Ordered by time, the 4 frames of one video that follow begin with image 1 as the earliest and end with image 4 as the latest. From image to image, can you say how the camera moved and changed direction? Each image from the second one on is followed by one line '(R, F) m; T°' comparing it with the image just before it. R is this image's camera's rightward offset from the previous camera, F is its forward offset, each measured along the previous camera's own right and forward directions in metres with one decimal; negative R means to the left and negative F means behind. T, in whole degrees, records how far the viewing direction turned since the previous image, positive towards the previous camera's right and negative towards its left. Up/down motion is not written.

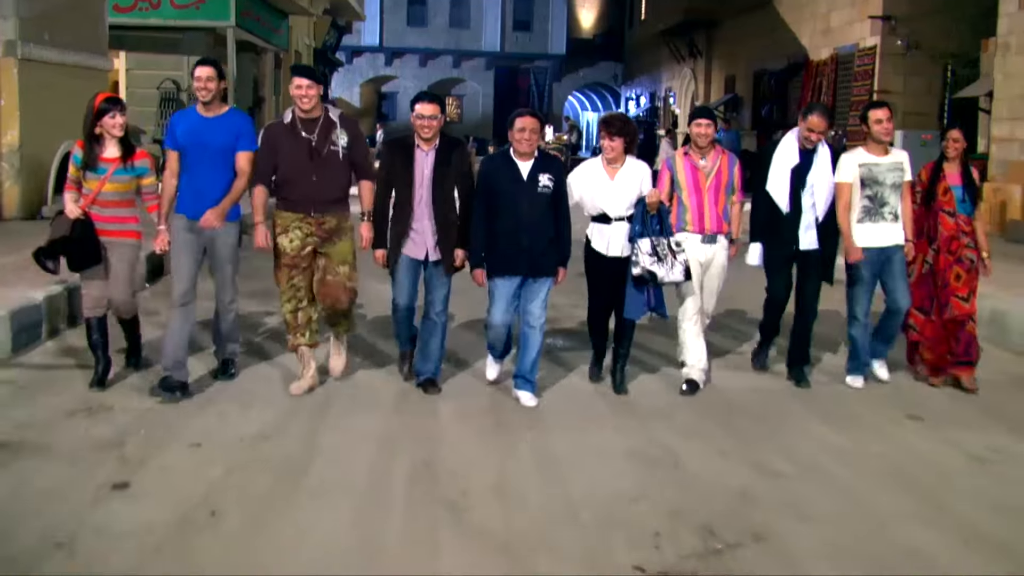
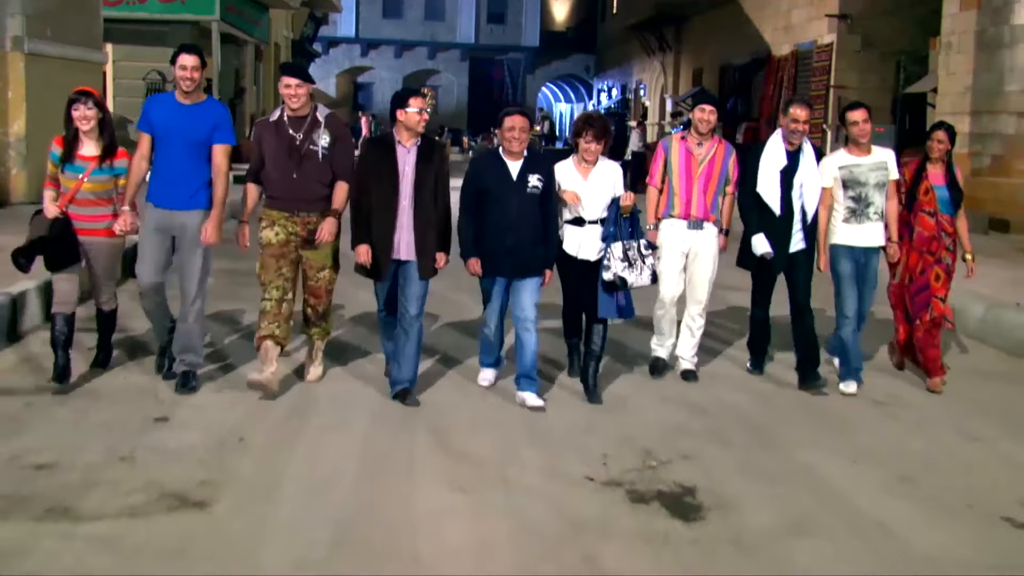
(0.0, -0.9) m; +1°
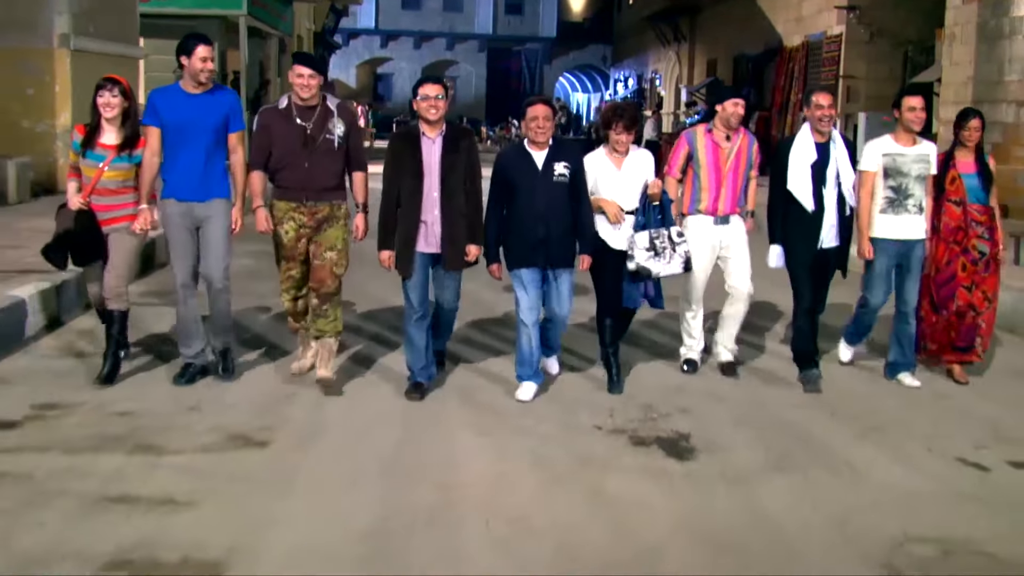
(0.0, -0.7) m; -1°
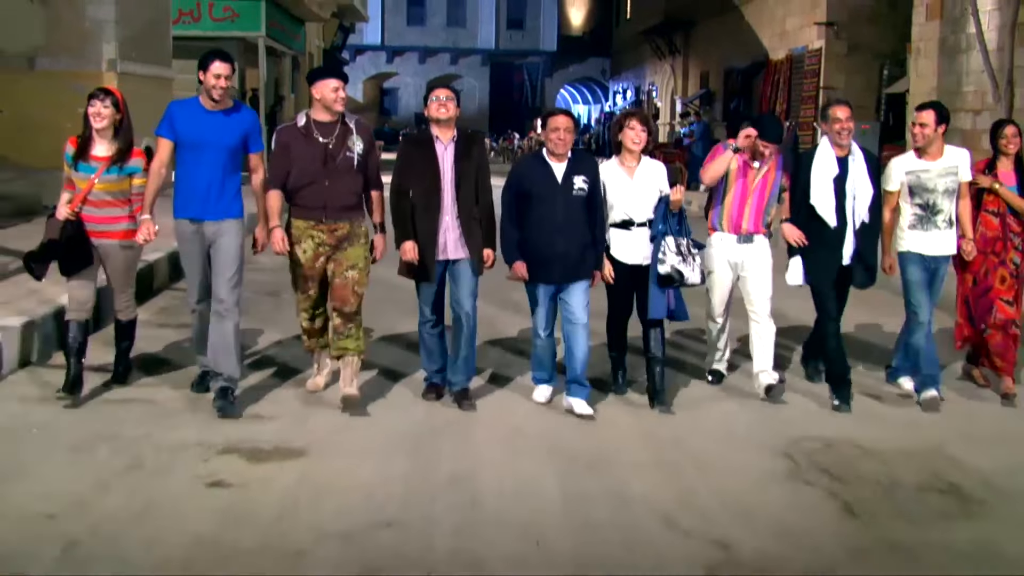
(0.0, -1.4) m; 0°
